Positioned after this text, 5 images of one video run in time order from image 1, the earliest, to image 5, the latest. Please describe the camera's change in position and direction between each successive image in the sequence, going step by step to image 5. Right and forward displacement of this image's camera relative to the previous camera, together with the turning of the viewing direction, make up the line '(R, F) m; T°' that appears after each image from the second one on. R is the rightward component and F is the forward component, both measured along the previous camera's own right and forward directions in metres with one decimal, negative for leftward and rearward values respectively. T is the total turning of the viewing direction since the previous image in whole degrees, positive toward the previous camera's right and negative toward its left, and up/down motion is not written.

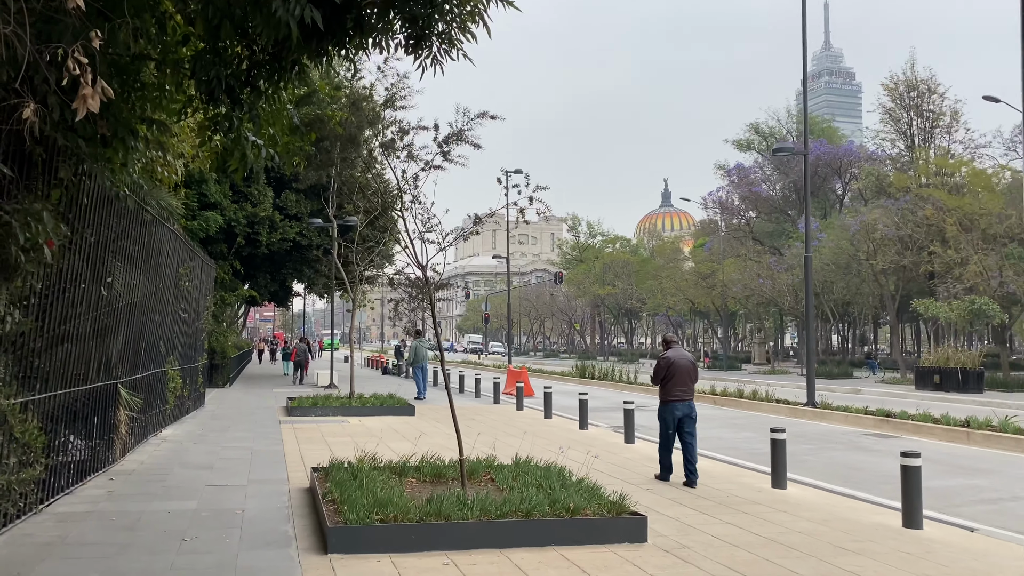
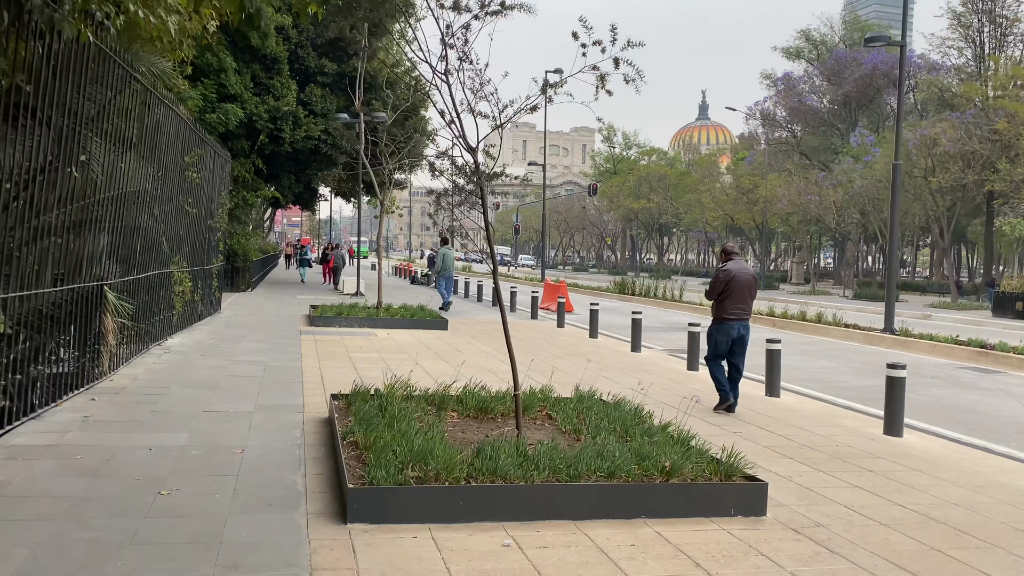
(-0.4, +1.8) m; -2°
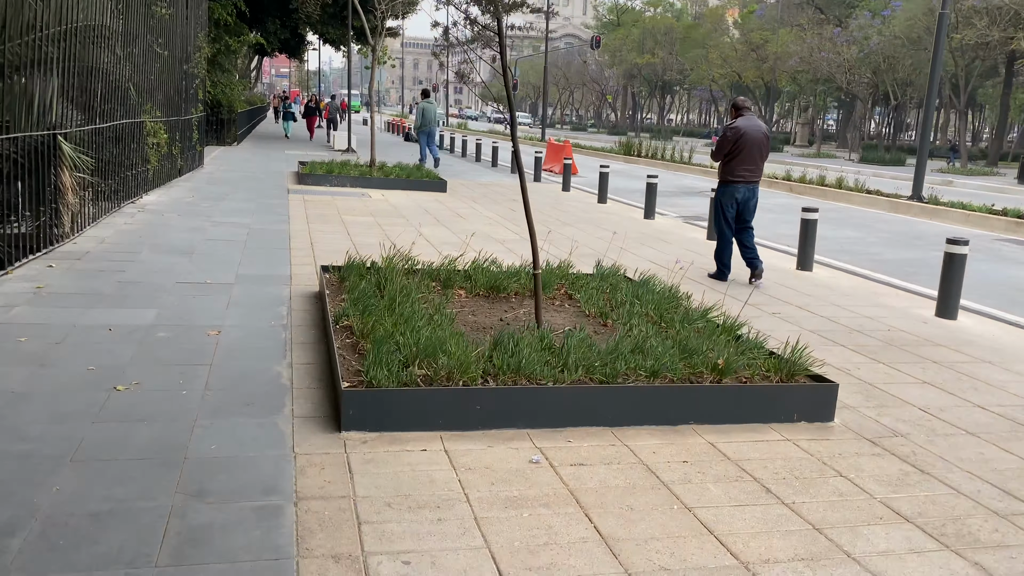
(-0.2, +1.0) m; +1°
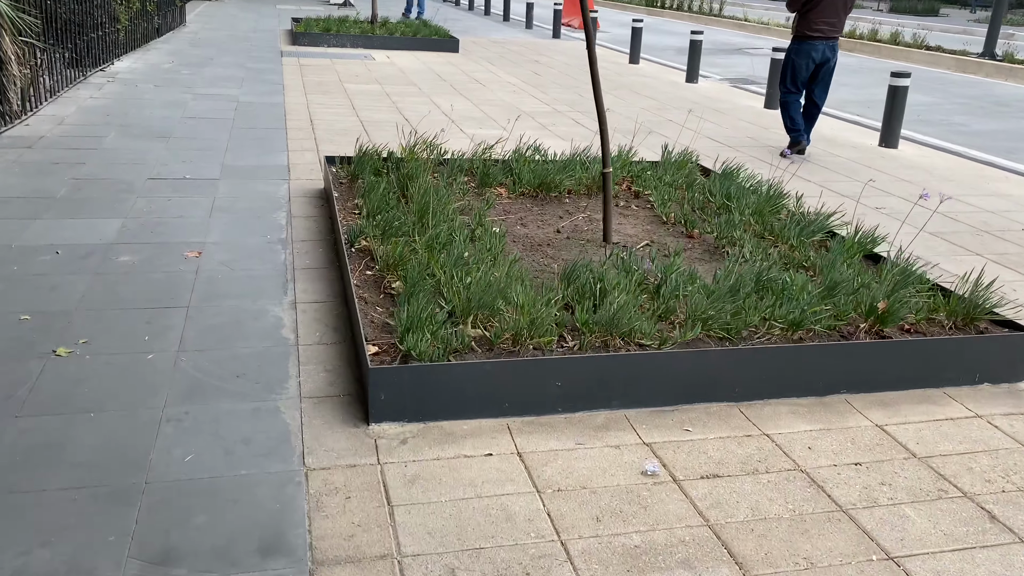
(-0.3, +1.2) m; 0°
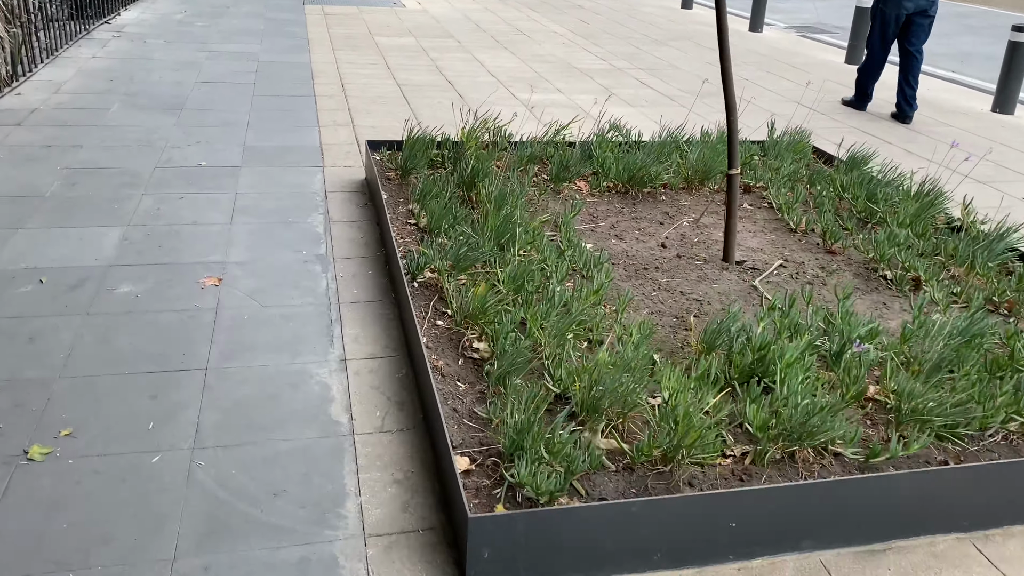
(-0.3, +0.9) m; -1°
